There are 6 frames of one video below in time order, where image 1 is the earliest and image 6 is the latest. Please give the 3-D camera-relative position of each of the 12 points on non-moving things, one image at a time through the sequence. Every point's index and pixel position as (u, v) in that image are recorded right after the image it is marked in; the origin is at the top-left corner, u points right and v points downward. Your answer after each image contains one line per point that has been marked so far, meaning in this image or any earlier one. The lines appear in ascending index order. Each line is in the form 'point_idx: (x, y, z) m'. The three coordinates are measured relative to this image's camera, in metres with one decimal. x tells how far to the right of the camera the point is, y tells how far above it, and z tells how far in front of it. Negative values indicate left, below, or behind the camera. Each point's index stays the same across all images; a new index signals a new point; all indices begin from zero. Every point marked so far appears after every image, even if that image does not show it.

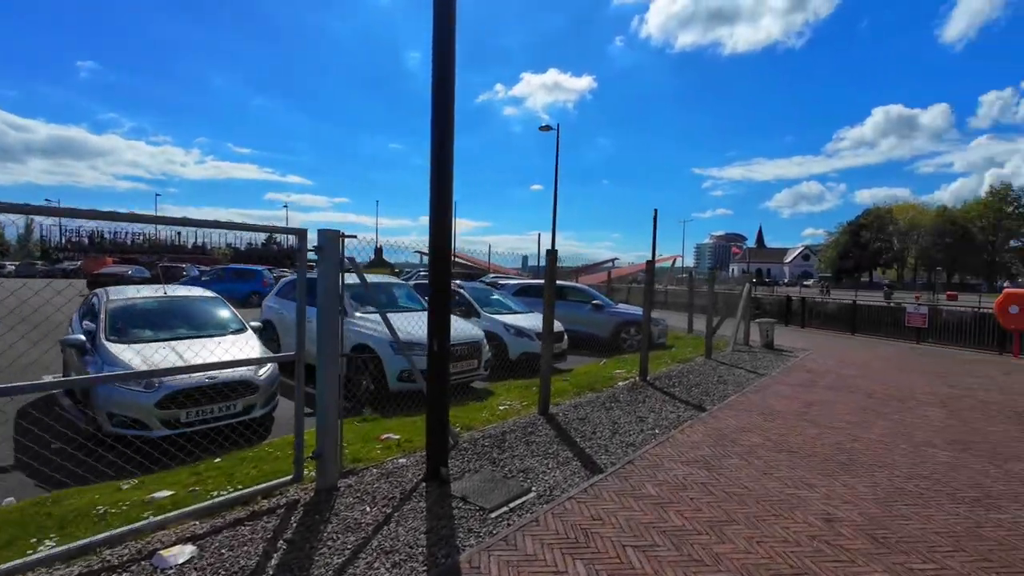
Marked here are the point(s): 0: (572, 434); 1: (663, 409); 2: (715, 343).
0: (+0.7, -1.6, +5.3) m
1: (+2.0, -1.6, +6.5) m
2: (+5.5, -1.5, +13.1) m
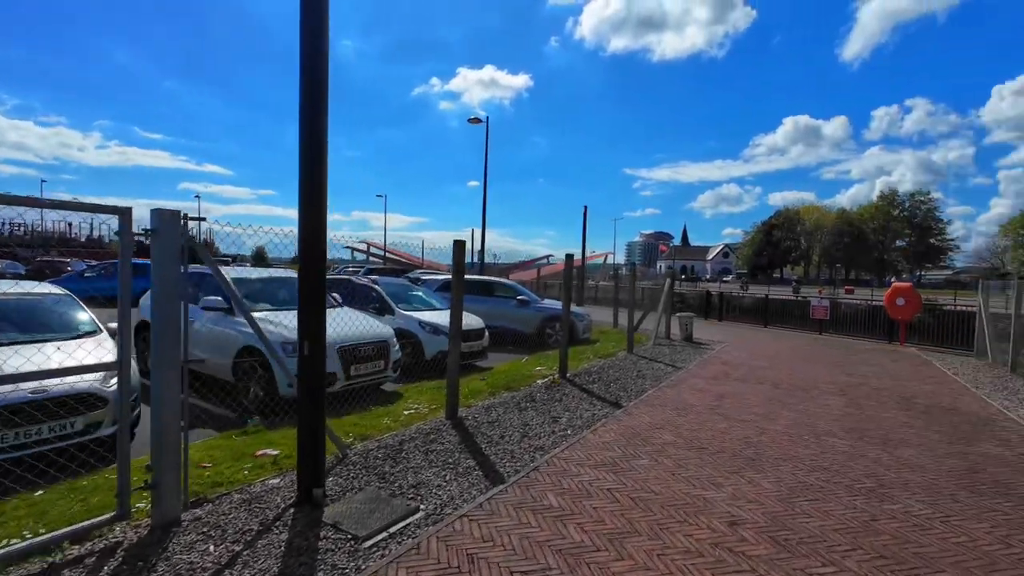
0: (-0.3, -1.5, +4.9) m
1: (+0.9, -1.5, +6.2) m
2: (+3.4, -1.4, +13.3) m
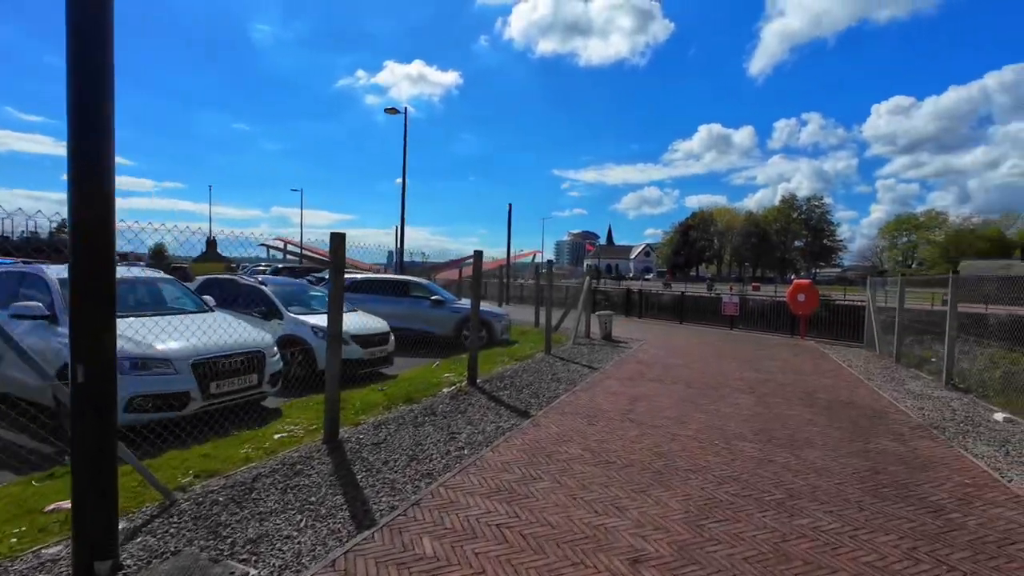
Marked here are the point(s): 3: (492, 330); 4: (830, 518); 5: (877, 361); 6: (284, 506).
0: (-1.3, -1.5, +4.2) m
1: (-0.3, -1.5, +5.6) m
2: (+1.2, -1.3, +13.0) m
3: (-0.5, -1.1, +12.2) m
4: (+2.3, -1.7, +3.5) m
5: (+8.7, -1.8, +11.6) m
6: (-1.6, -1.6, +3.5) m
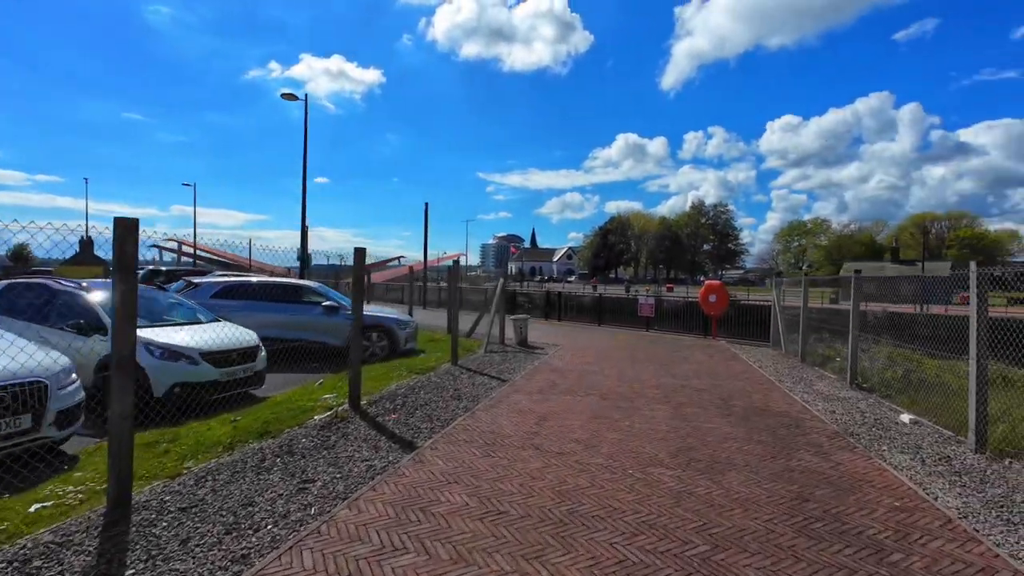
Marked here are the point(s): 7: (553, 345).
0: (-2.2, -1.6, +2.9) m
1: (-1.5, -1.6, +4.5) m
2: (-1.1, -1.4, +12.0) m
3: (-2.7, -1.2, +10.9) m
4: (+1.5, -1.7, +2.8) m
5: (+6.6, -1.8, +11.7) m
6: (-2.4, -1.6, +2.2) m
7: (+1.1, -1.5, +12.7) m
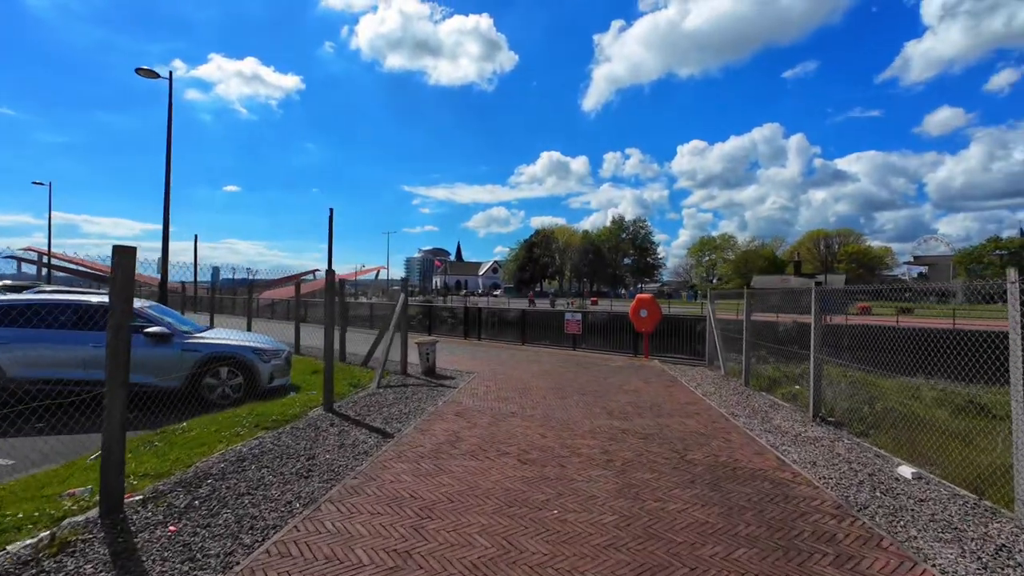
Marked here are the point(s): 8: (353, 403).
0: (-2.8, -1.7, +0.4) m
1: (-2.3, -1.7, +2.1) m
2: (-3.0, -1.7, +9.6) m
3: (-4.4, -1.5, +8.3) m
4: (+0.9, -1.7, +0.8) m
5: (+4.6, -2.1, +10.4) m
6: (-2.9, -1.7, -0.4) m
7: (-1.0, -1.8, +10.6) m
8: (-2.4, -1.7, +7.5) m
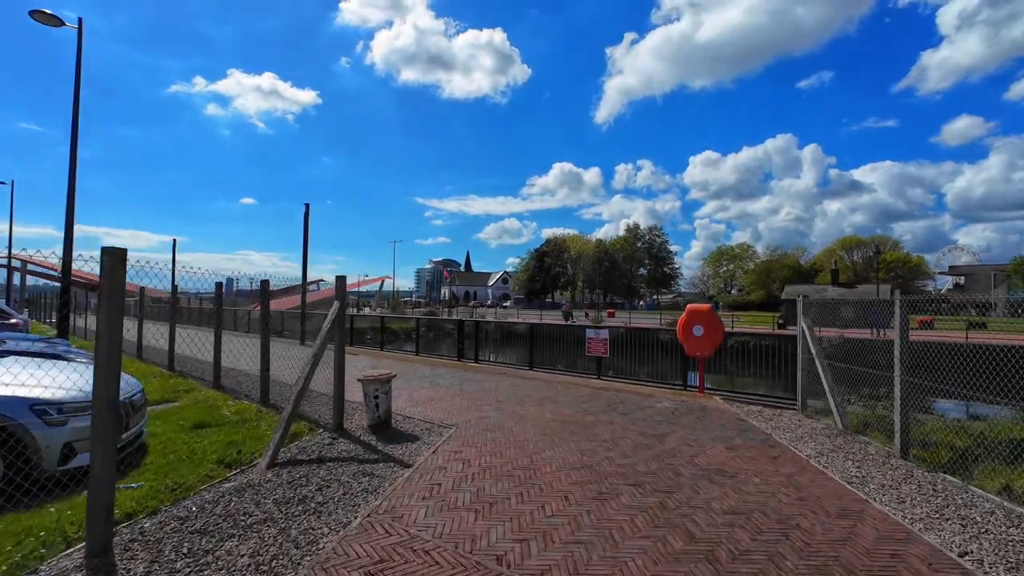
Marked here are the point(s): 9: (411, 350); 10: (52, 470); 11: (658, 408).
0: (-3.1, -1.5, -3.5) m
1: (-2.5, -1.6, -1.8) m
2: (-3.0, -1.8, +5.7) m
3: (-4.5, -1.5, +4.5) m
4: (+0.6, -1.6, -3.1) m
5: (+4.6, -2.1, +6.4) m
6: (-3.2, -1.5, -4.2) m
7: (-1.0, -1.9, +6.7) m
8: (-2.5, -1.7, +3.6) m
9: (-4.0, -2.4, +18.8) m
10: (-4.3, -1.7, +4.6) m
11: (+2.6, -2.1, +8.5) m
